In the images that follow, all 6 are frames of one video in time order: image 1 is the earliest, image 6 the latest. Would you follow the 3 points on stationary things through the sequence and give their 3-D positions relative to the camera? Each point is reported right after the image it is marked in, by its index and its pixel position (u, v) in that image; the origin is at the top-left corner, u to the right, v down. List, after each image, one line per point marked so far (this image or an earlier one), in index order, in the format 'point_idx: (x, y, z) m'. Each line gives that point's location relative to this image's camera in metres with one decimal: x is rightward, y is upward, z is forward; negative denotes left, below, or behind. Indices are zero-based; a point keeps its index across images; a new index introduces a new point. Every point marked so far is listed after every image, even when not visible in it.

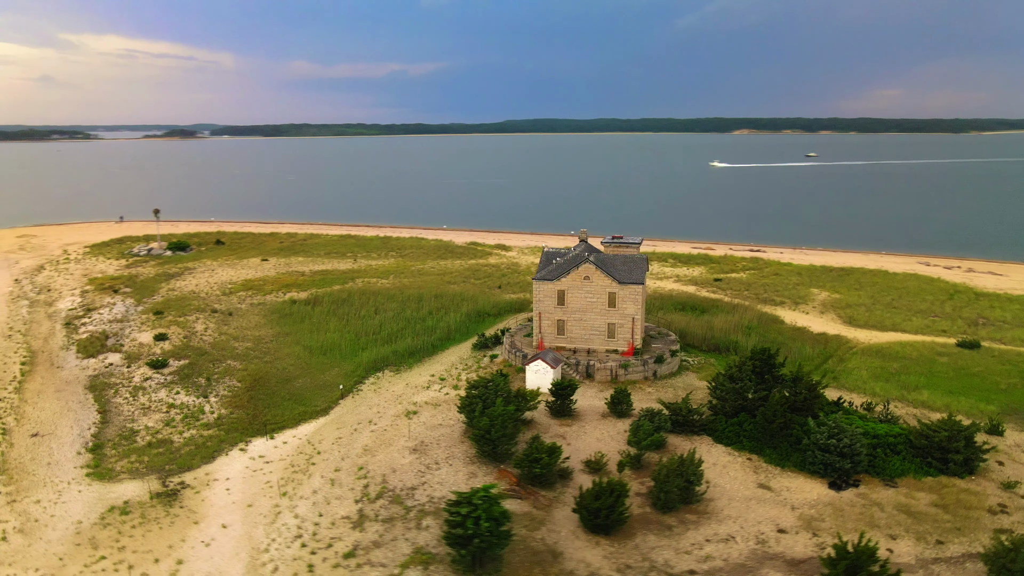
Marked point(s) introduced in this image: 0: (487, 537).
0: (-1.0, -6.0, +17.8) m
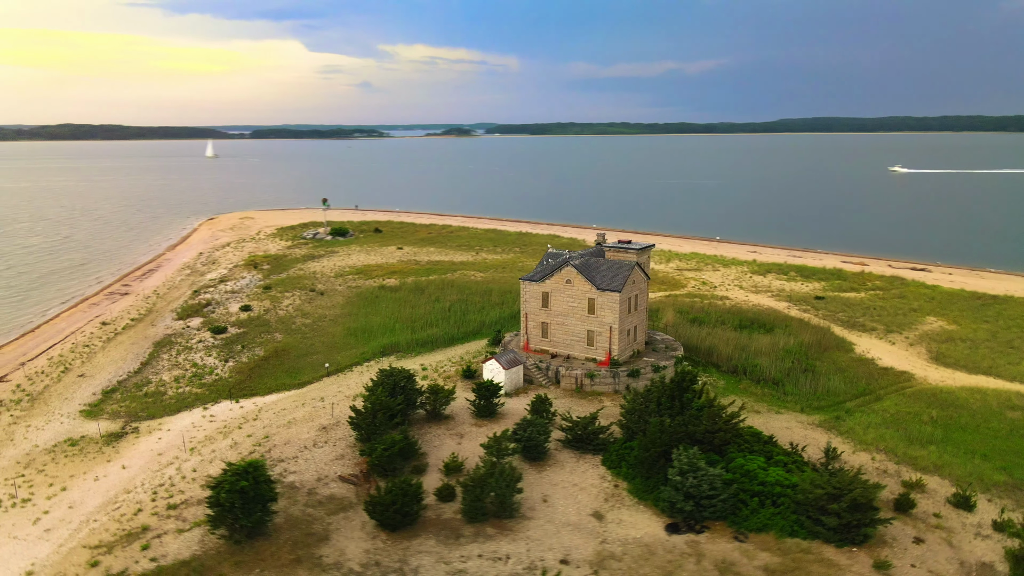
0: (-7.5, -5.7, +19.2) m
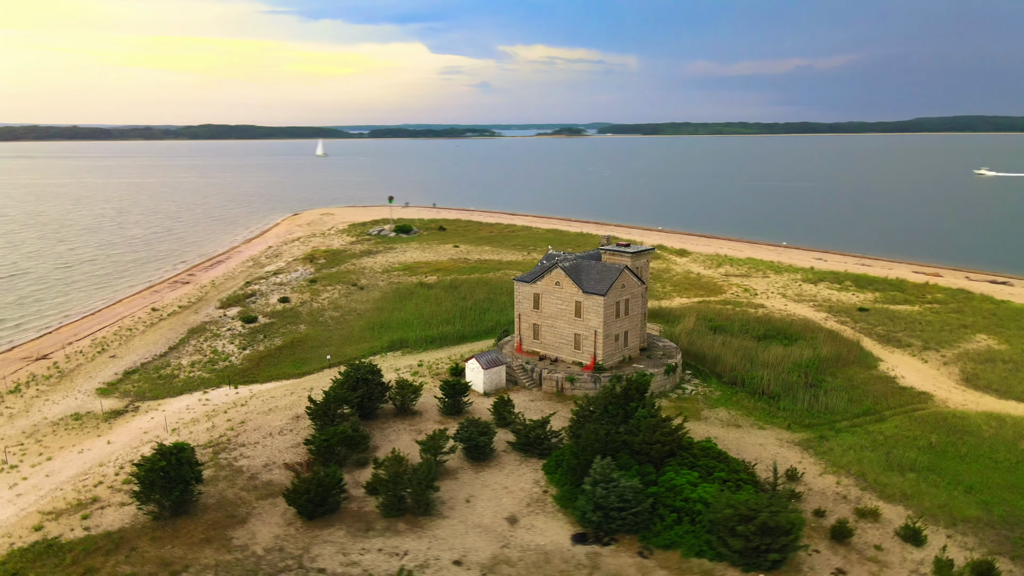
0: (-10.1, -5.4, +20.5) m
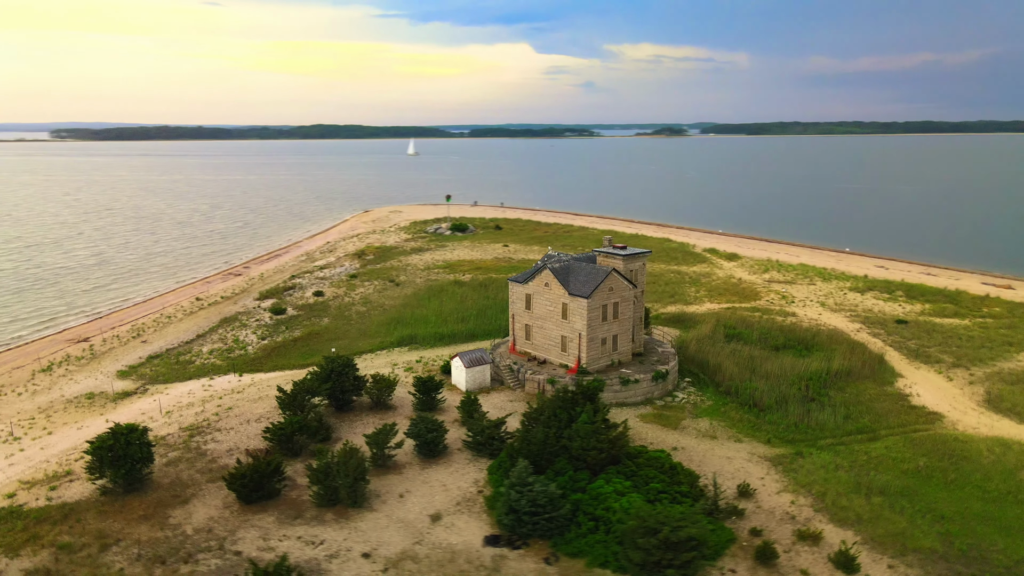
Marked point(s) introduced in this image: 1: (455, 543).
0: (-12.2, -5.1, +21.9) m
1: (-1.5, -6.8, +19.7) m
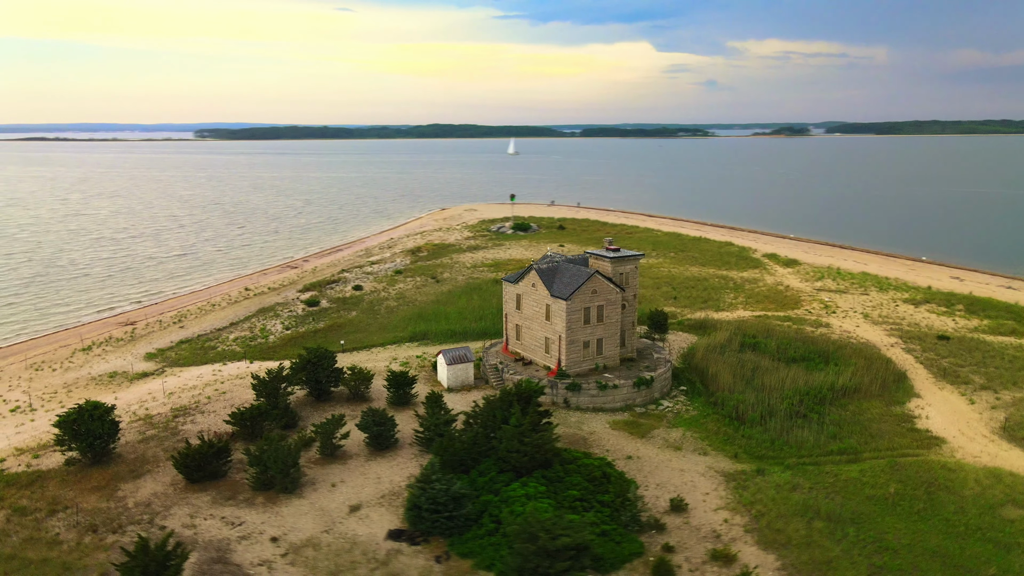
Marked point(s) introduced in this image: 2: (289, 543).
0: (-14.3, -4.7, +23.9) m
1: (-4.1, -6.7, +20.2) m
2: (-5.9, -6.9, +20.0) m
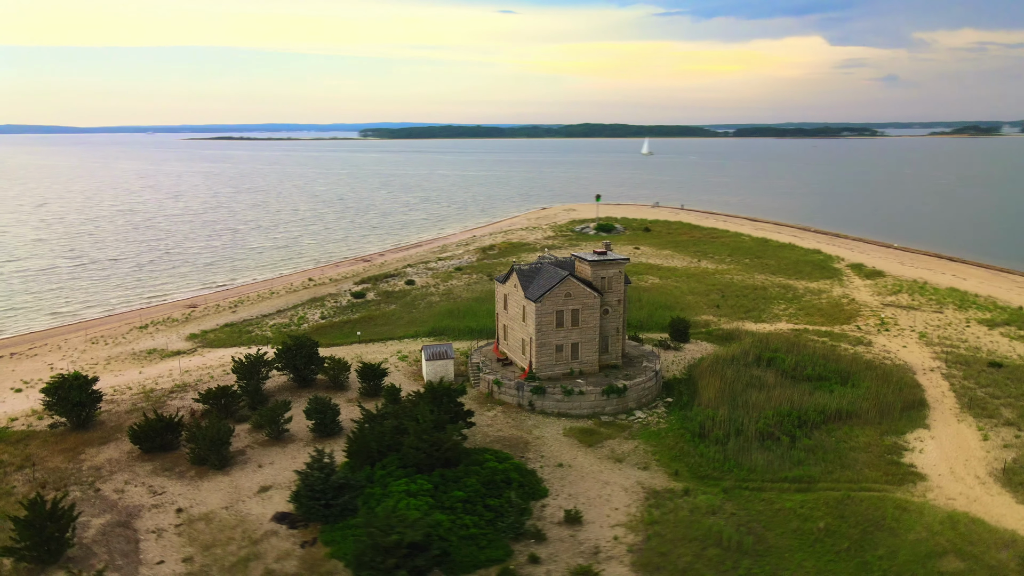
0: (-16.6, -4.1, +26.9) m
1: (-7.4, -6.5, +21.3) m
2: (-9.3, -6.6, +21.5) m
